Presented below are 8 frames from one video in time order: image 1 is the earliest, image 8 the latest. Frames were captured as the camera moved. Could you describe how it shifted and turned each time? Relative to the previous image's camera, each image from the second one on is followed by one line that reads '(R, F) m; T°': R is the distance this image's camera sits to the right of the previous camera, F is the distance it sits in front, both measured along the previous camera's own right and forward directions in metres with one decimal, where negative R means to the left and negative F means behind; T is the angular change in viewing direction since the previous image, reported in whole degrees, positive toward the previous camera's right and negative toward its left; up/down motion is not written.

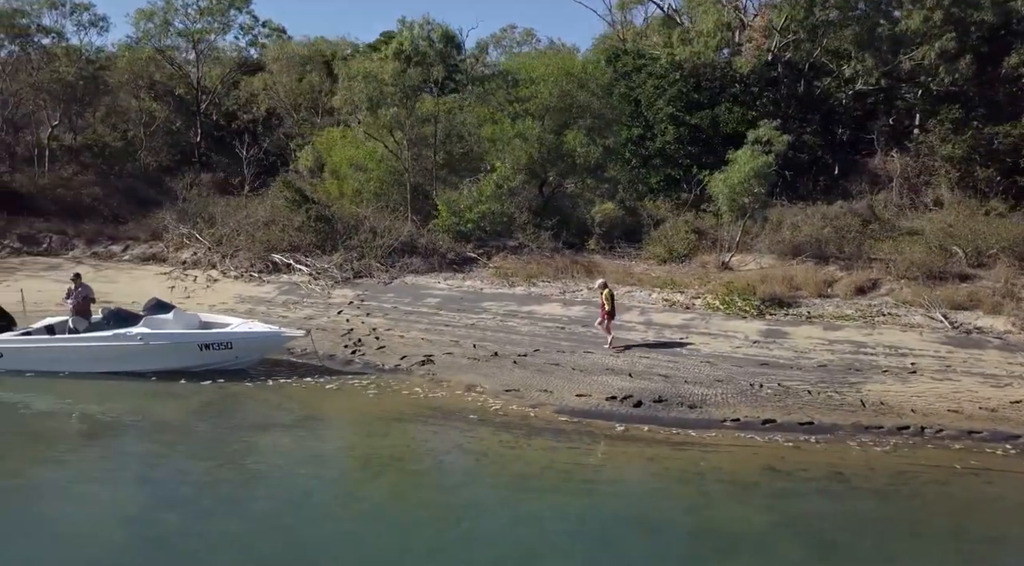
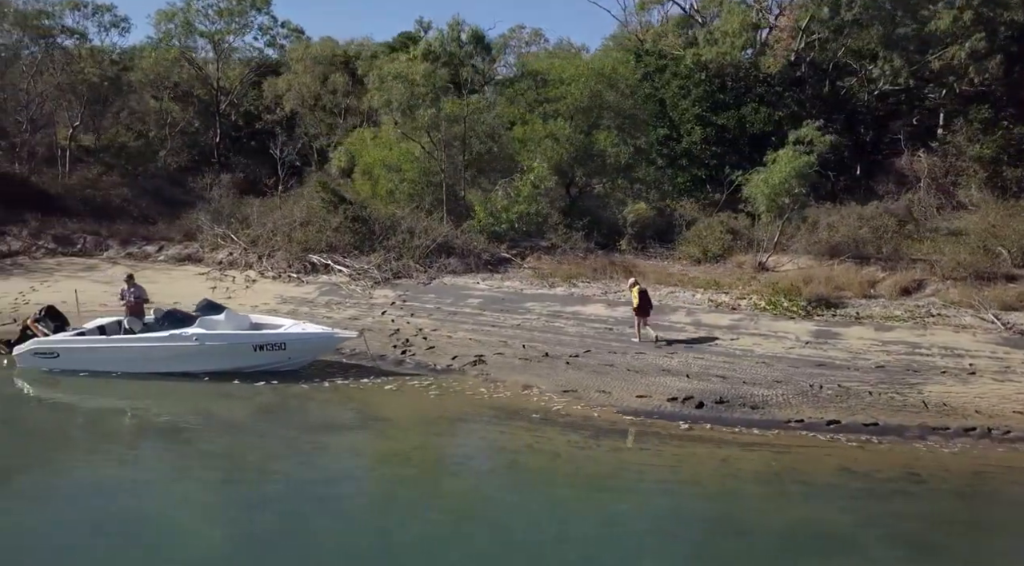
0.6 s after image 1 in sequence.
(-0.8, 0.0) m; 0°
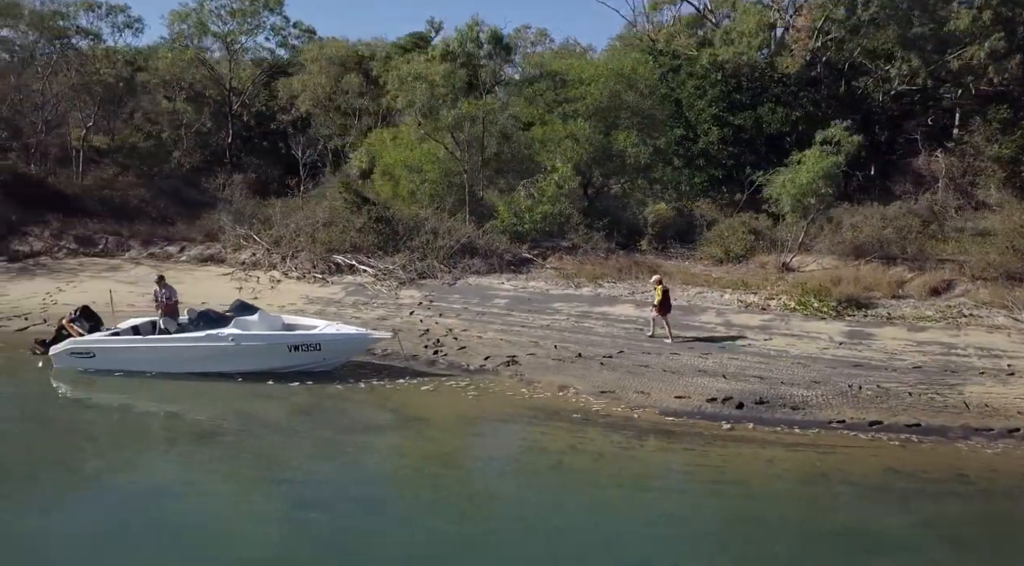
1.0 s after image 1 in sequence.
(-0.5, 0.0) m; 0°
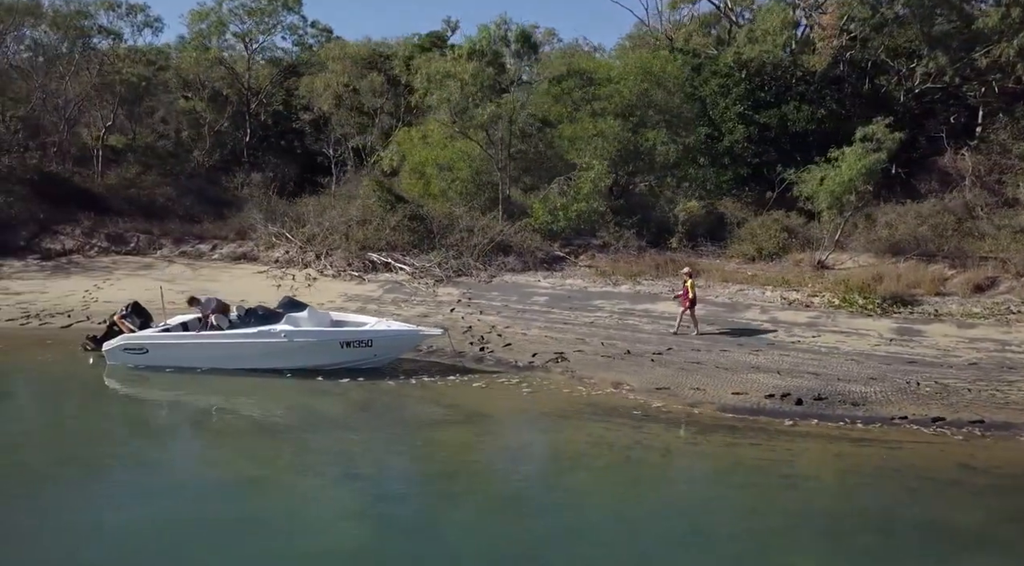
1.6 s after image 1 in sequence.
(-0.7, 0.0) m; 0°
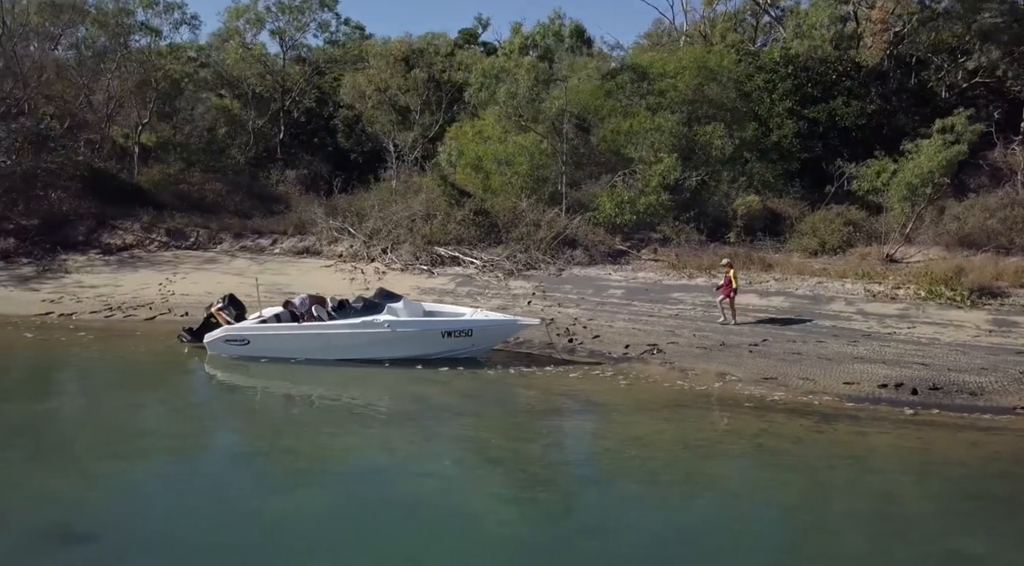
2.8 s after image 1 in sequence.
(-1.5, 0.0) m; -1°
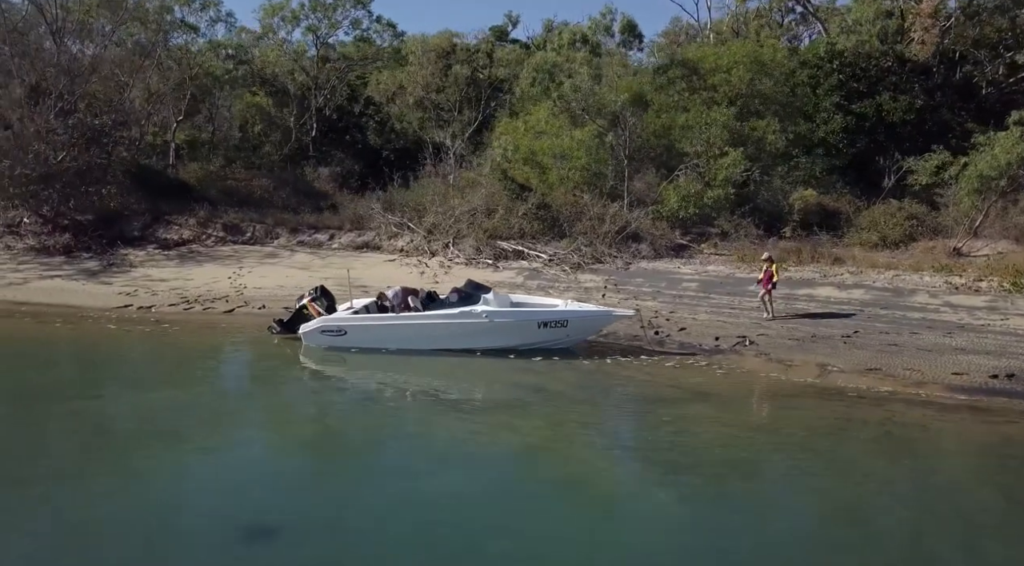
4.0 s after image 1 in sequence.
(-1.4, 0.0) m; -1°
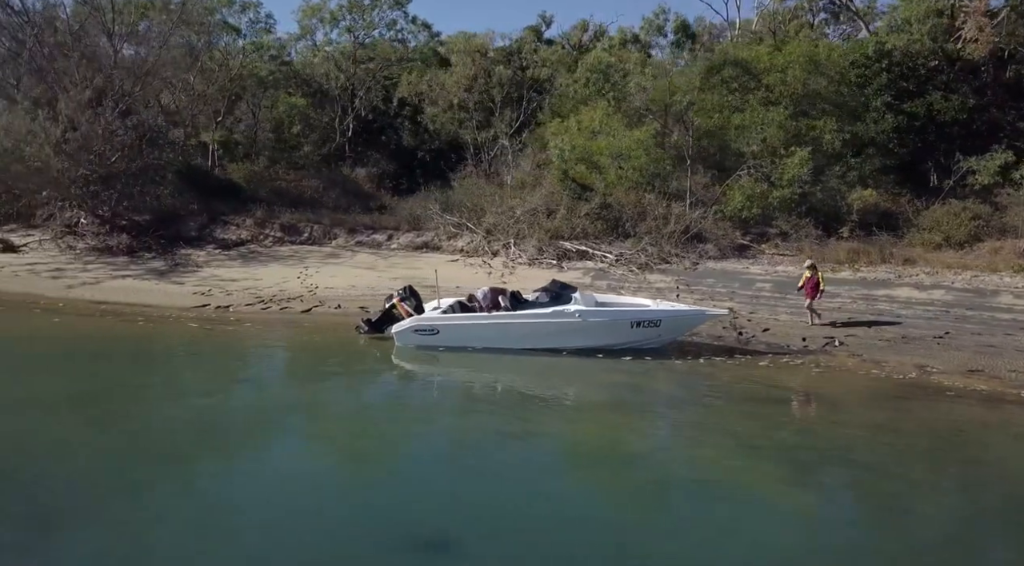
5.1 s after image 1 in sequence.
(-1.2, 0.0) m; -1°
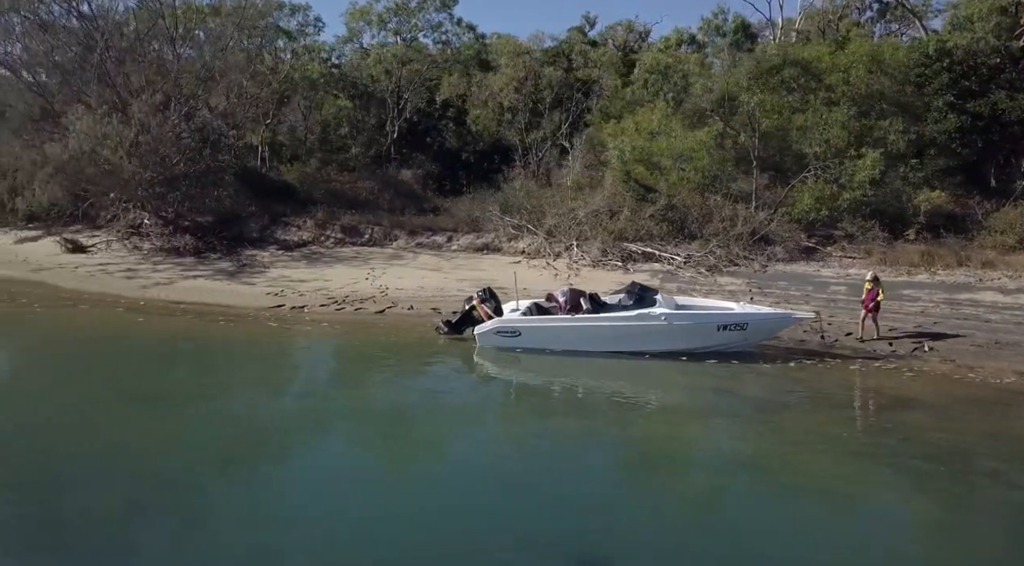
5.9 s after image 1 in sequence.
(-0.9, 0.0) m; -2°
